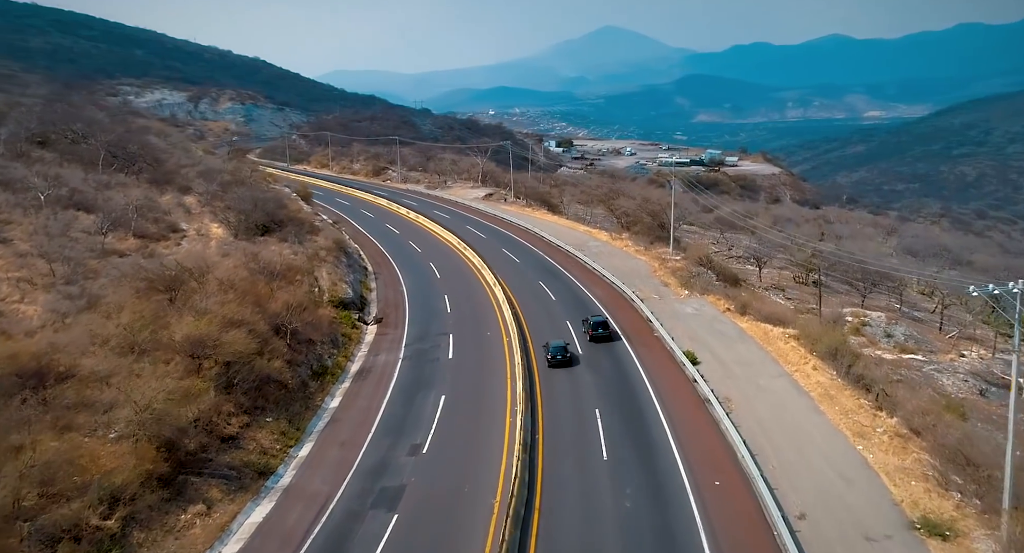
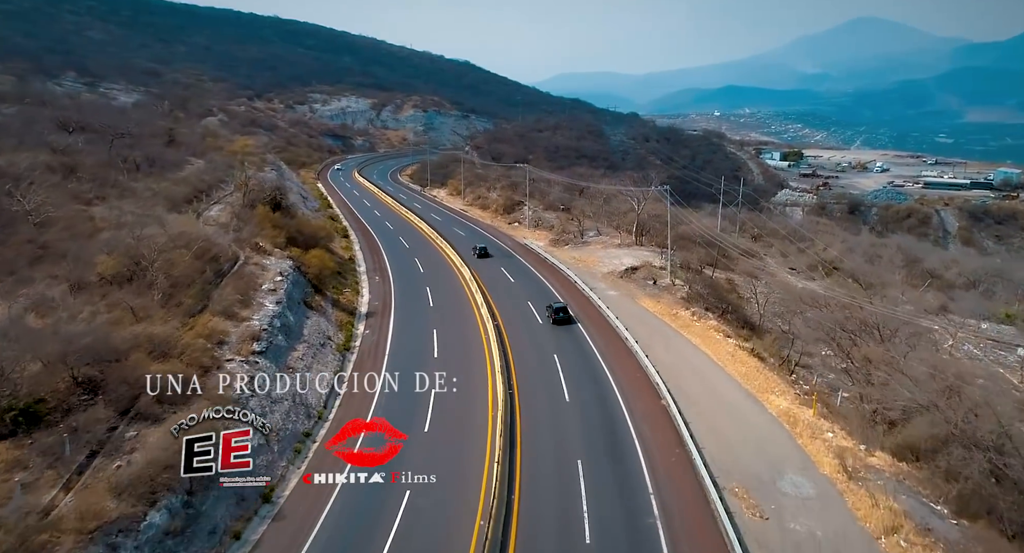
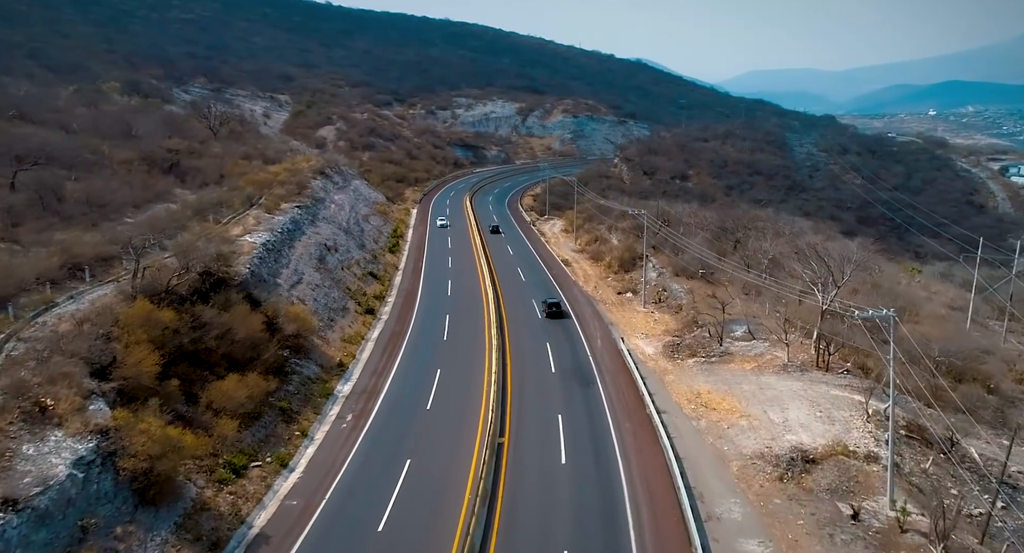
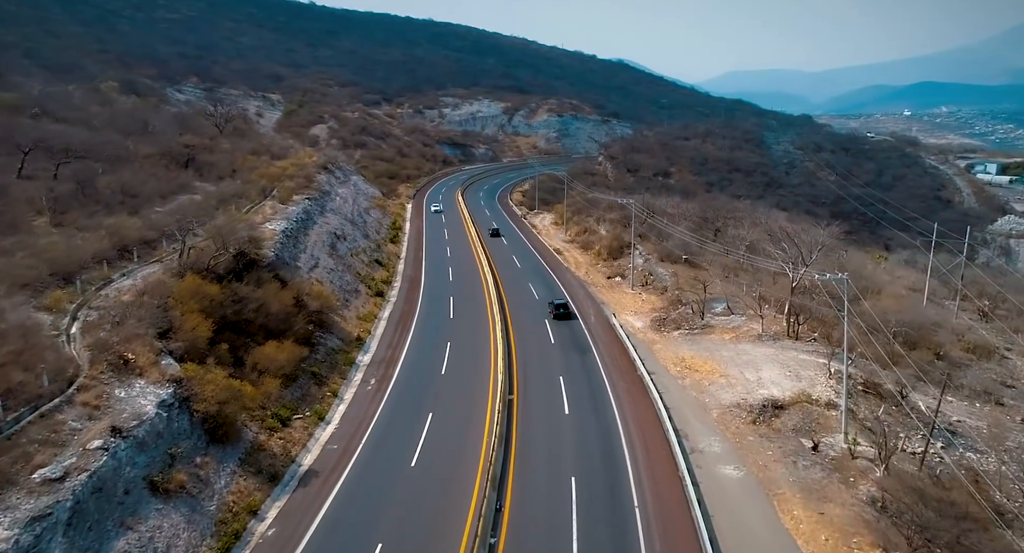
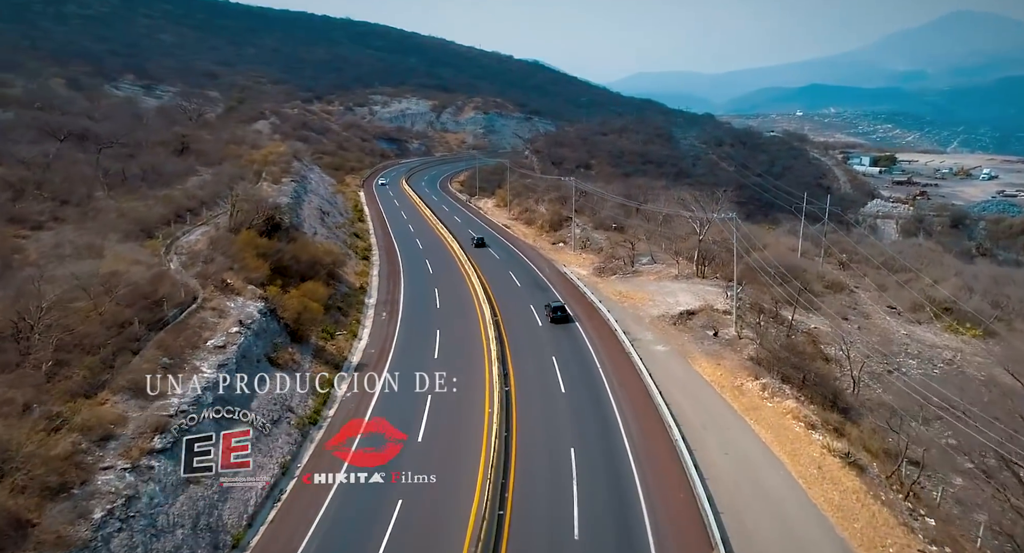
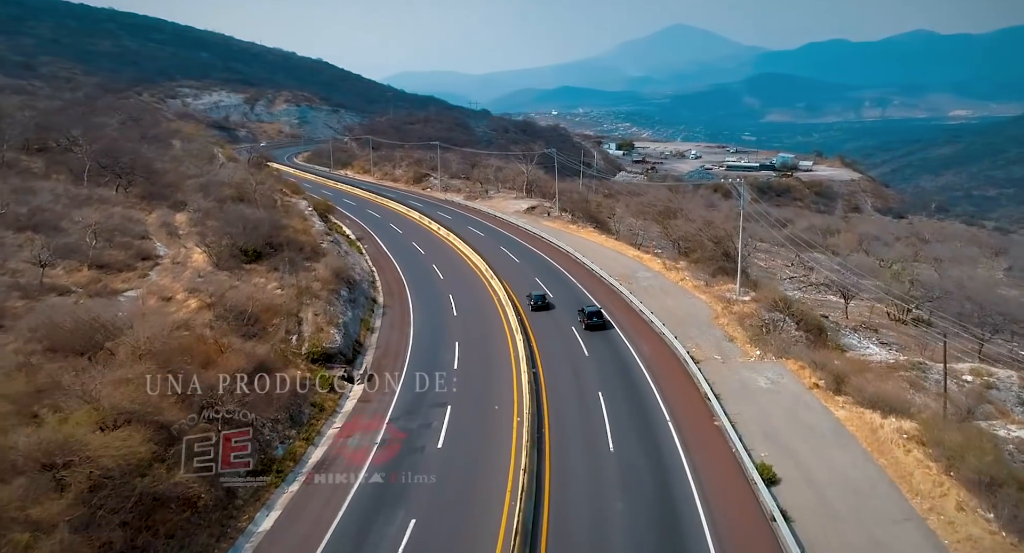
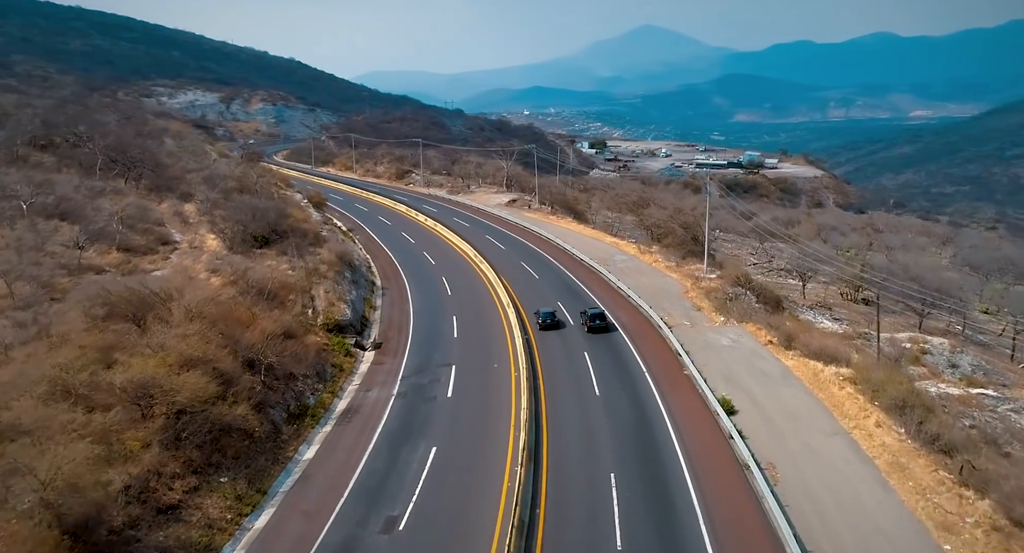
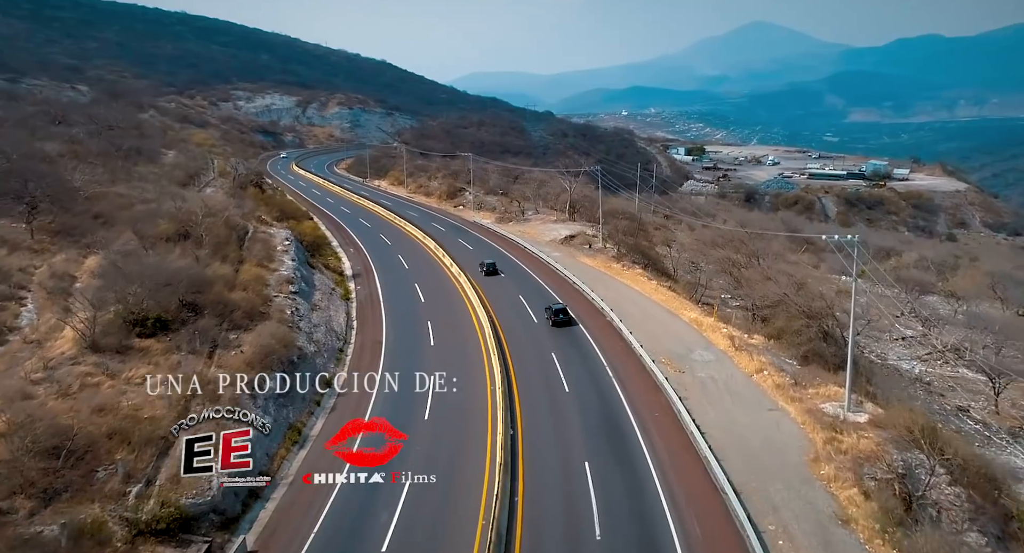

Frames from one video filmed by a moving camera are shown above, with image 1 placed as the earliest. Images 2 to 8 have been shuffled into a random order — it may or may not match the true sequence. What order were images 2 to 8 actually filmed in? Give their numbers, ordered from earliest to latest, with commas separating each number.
7, 6, 8, 2, 5, 4, 3
